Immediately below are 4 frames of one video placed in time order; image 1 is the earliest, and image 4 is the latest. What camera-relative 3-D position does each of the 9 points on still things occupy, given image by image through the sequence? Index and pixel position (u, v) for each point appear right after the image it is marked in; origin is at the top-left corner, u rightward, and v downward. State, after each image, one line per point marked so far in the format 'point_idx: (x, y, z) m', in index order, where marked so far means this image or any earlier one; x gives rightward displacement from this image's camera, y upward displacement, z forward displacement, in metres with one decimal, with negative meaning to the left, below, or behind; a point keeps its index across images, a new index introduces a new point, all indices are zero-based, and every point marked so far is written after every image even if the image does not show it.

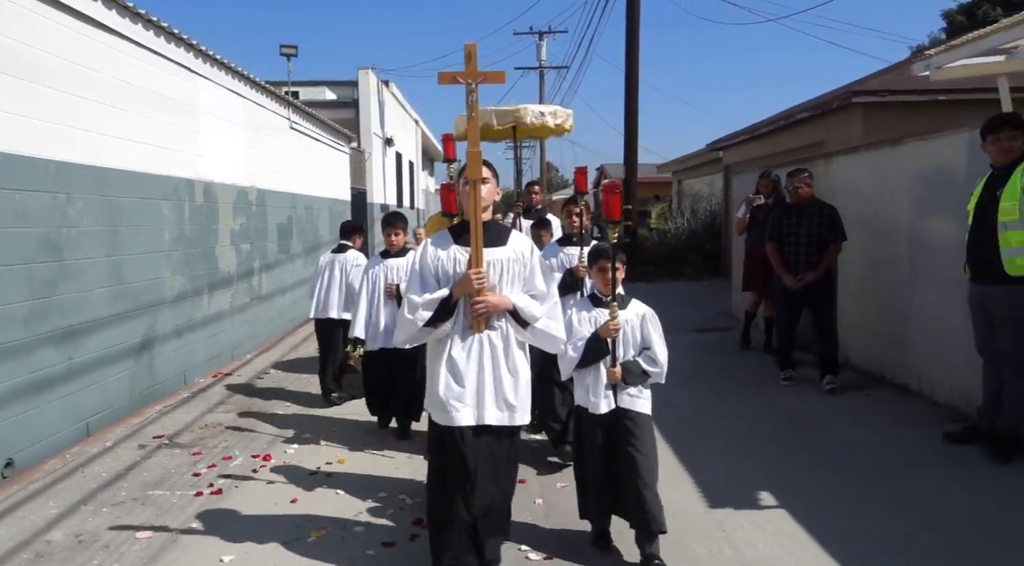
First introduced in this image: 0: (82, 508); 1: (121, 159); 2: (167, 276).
0: (-2.5, -1.3, +4.3) m
1: (-3.4, +1.1, +6.3) m
2: (-3.3, +0.1, +7.0) m
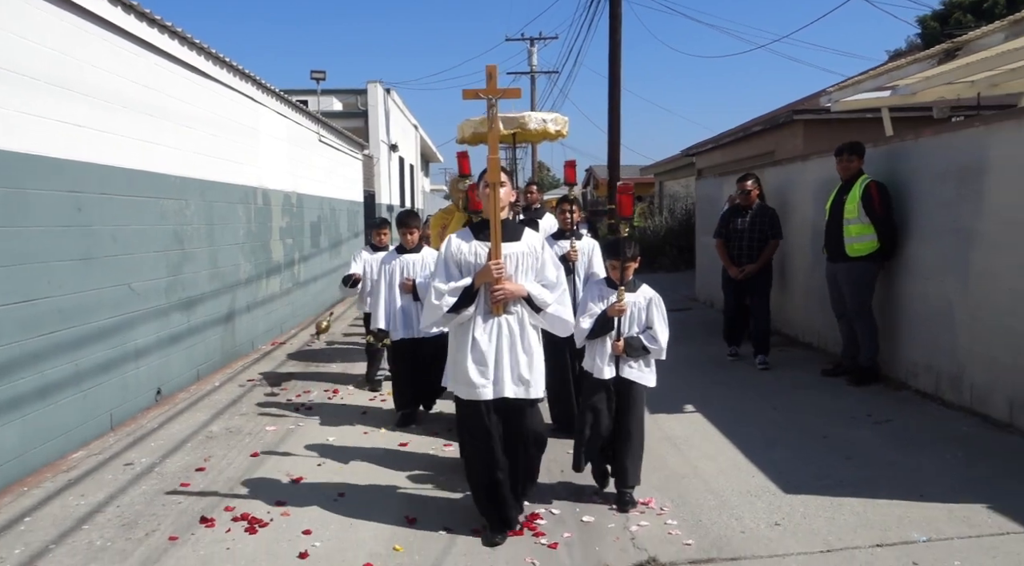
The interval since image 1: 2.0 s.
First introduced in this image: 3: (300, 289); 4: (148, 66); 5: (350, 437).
0: (-2.5, -1.2, +6.3) m
1: (-3.4, +1.2, +8.2) m
2: (-3.3, +0.2, +8.9) m
3: (-3.4, -0.1, +11.7) m
4: (-3.4, +2.0, +6.8) m
5: (-1.3, -1.2, +5.9) m
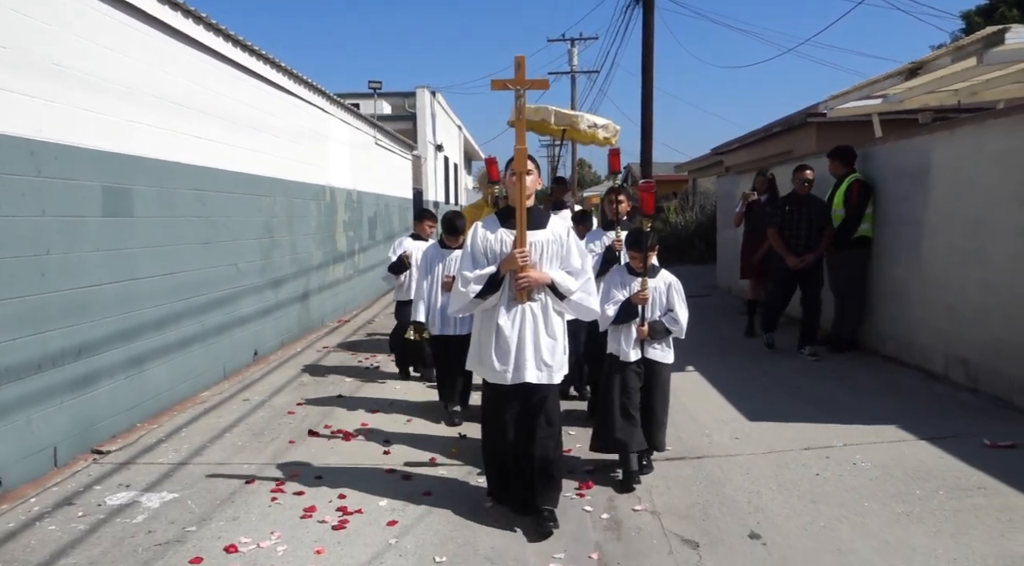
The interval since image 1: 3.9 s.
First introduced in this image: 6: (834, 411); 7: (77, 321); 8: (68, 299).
0: (-2.2, -1.0, +7.7) m
1: (-2.9, +1.5, +9.7) m
2: (-2.8, +0.5, +10.4) m
3: (-2.7, +0.1, +13.2) m
4: (-3.0, +2.2, +8.3) m
5: (-1.0, -1.1, +7.3) m
6: (+2.5, -1.0, +5.6) m
7: (-2.9, -0.2, +4.8) m
8: (-2.9, -0.1, +4.7) m
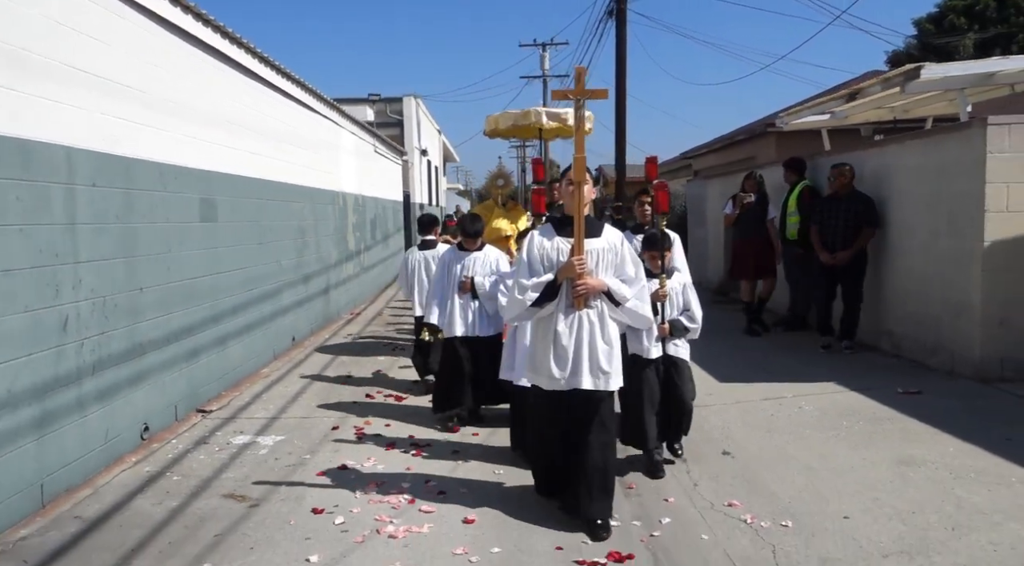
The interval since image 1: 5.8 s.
0: (-2.1, -0.9, +8.9) m
1: (-3.0, +1.5, +10.8) m
2: (-2.9, +0.5, +11.6) m
3: (-2.9, +0.2, +14.4) m
4: (-3.0, +2.3, +9.4) m
5: (-0.9, -1.0, +8.6) m
6: (+2.6, -0.9, +7.0) m
7: (-2.7, -0.2, +6.0) m
8: (-2.7, 0.0, +5.9) m
